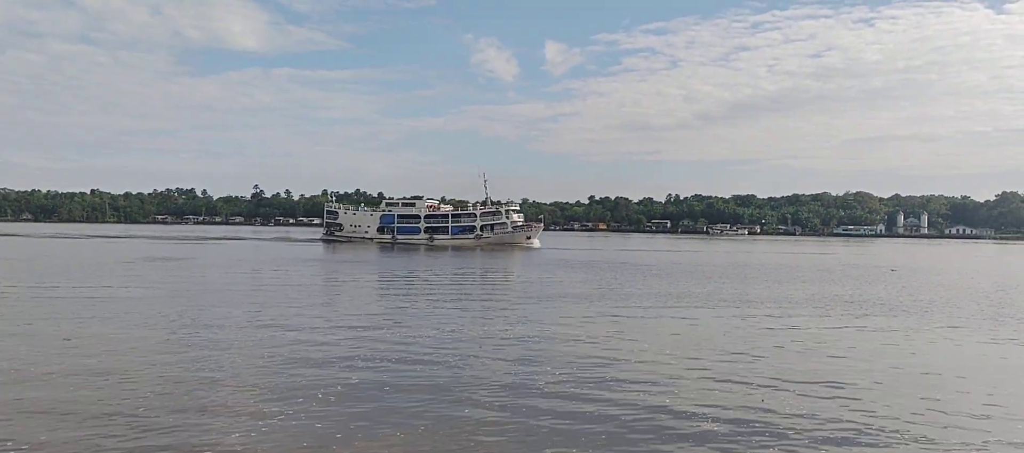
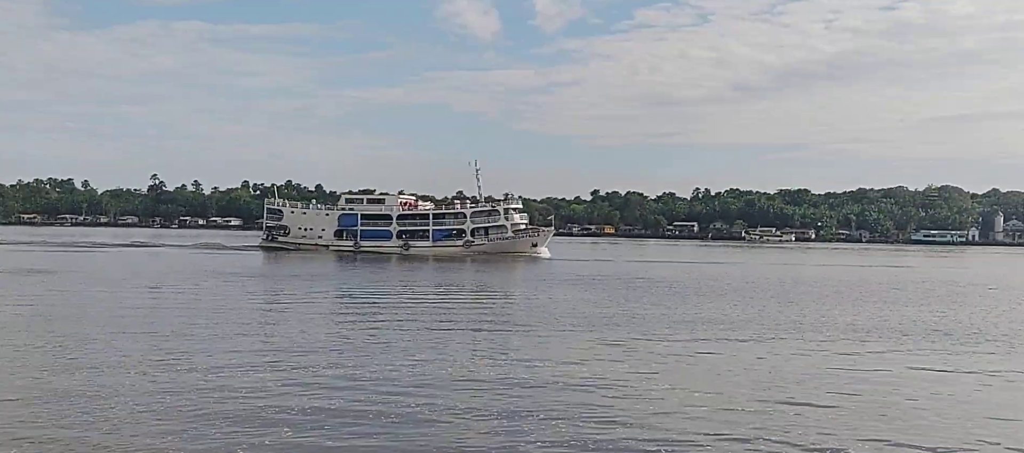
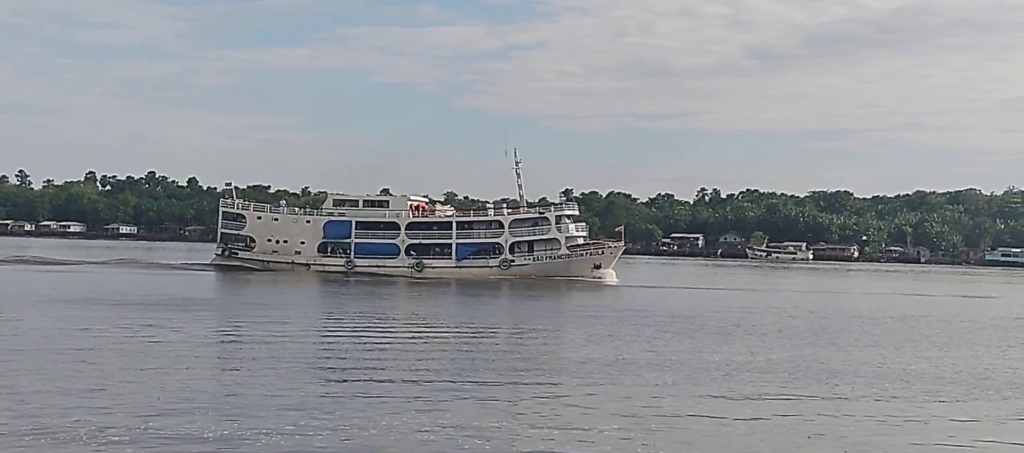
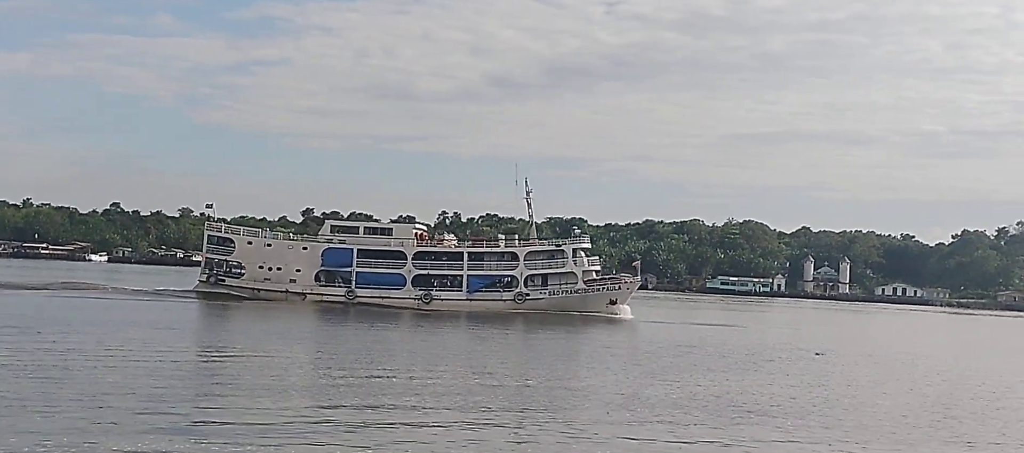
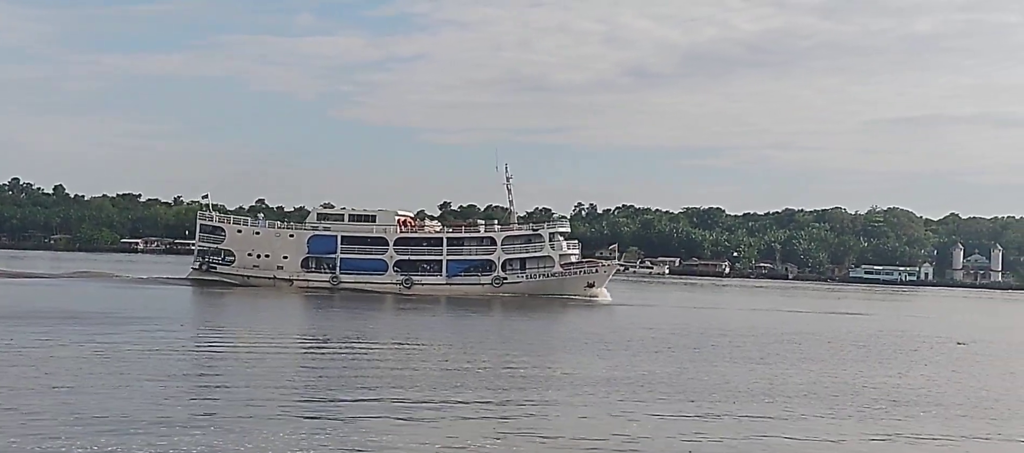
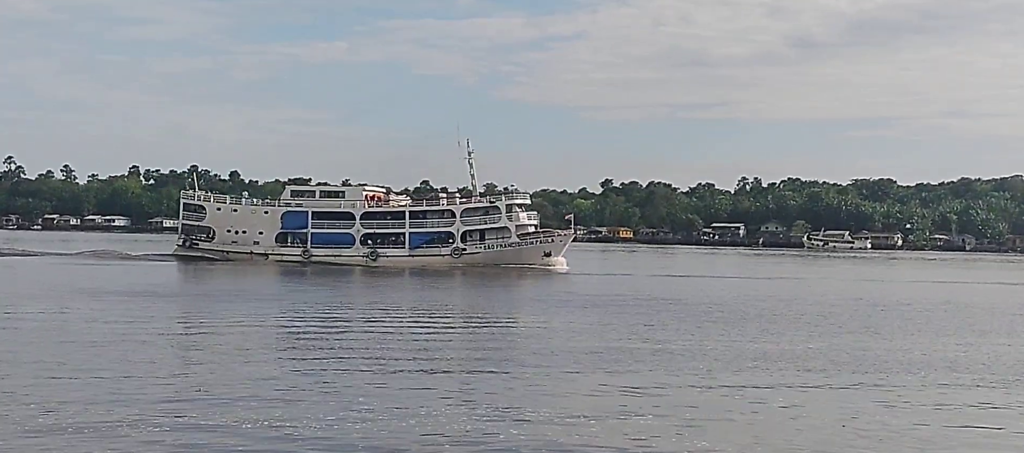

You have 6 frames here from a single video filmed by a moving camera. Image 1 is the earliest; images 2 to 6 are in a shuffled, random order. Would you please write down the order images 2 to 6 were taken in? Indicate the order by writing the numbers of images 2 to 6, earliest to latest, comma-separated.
2, 6, 3, 5, 4
